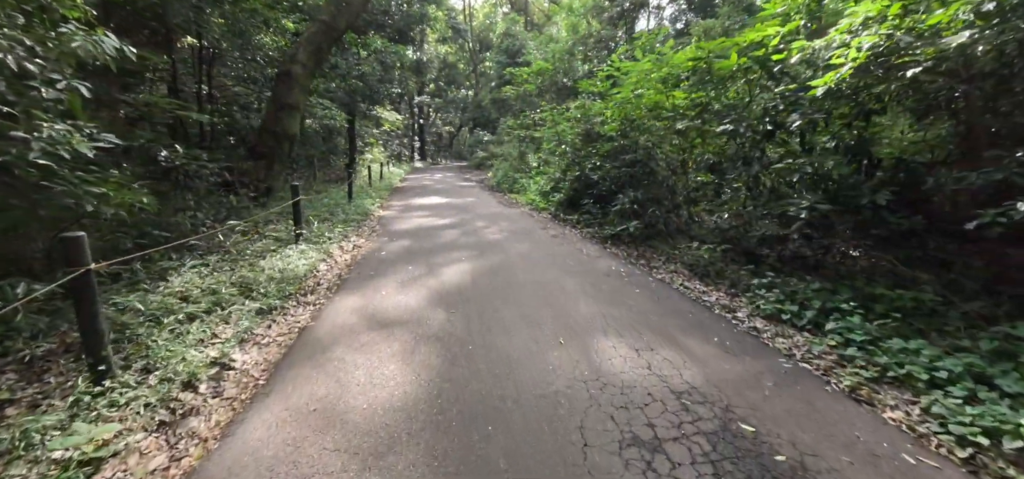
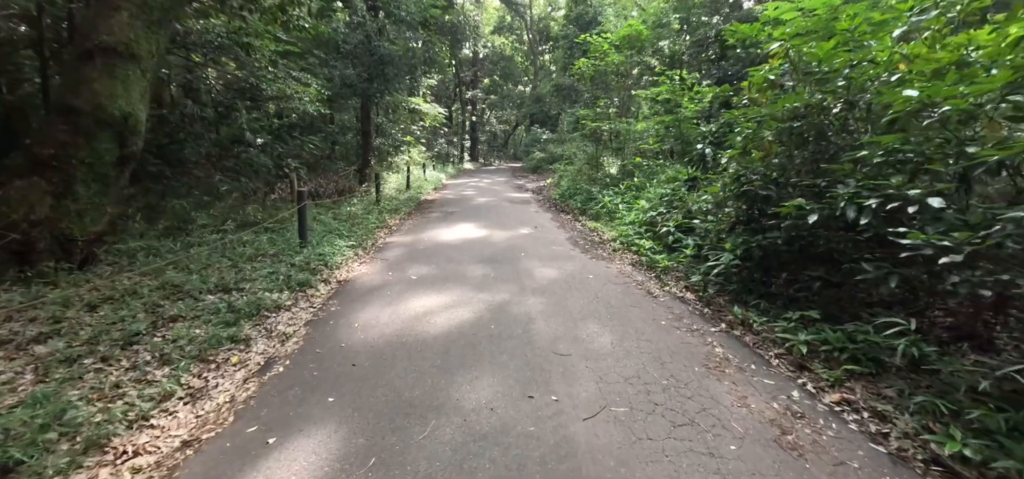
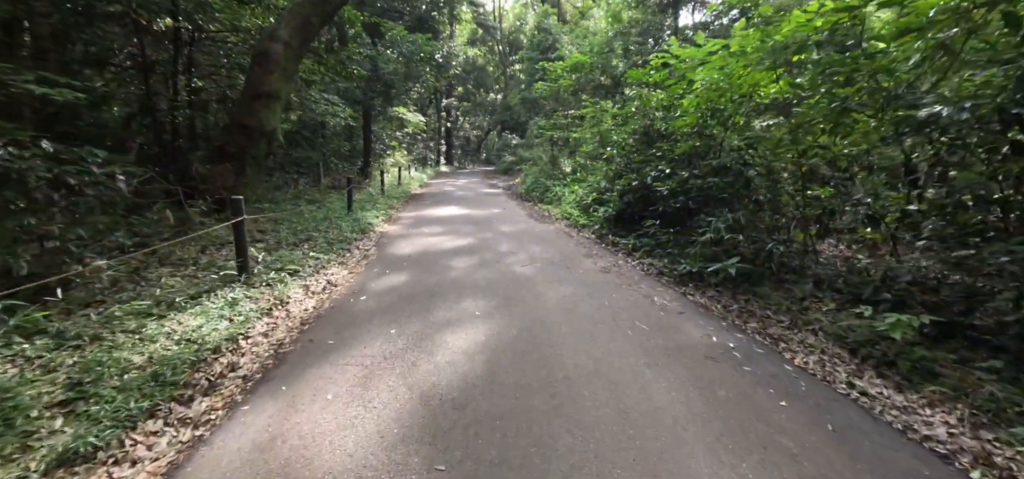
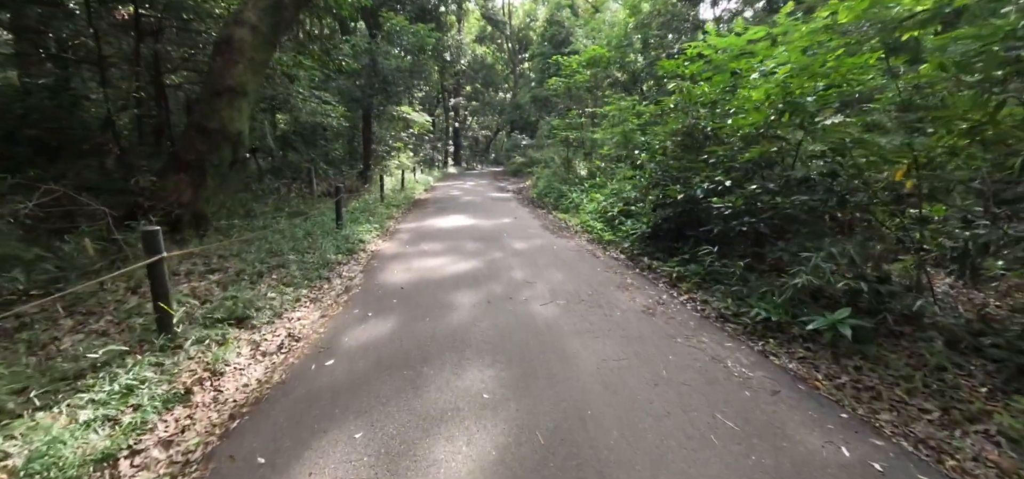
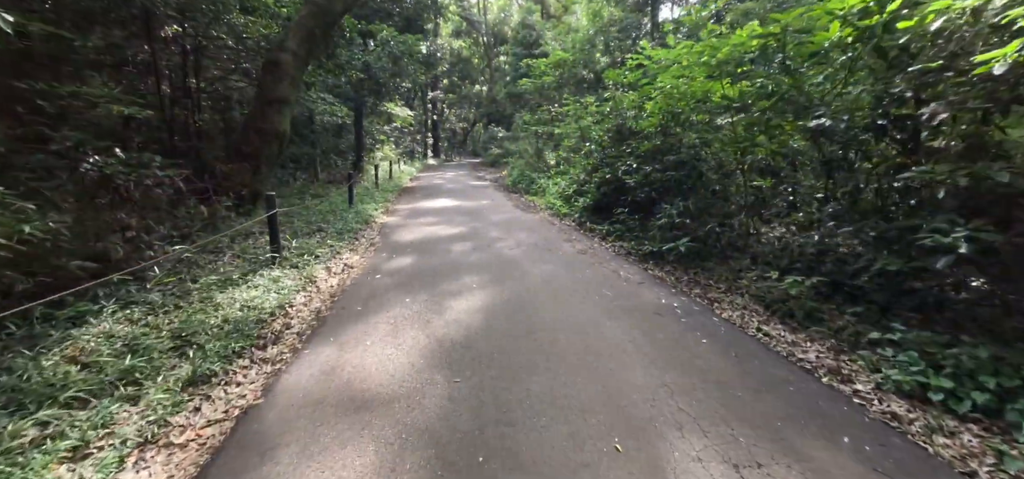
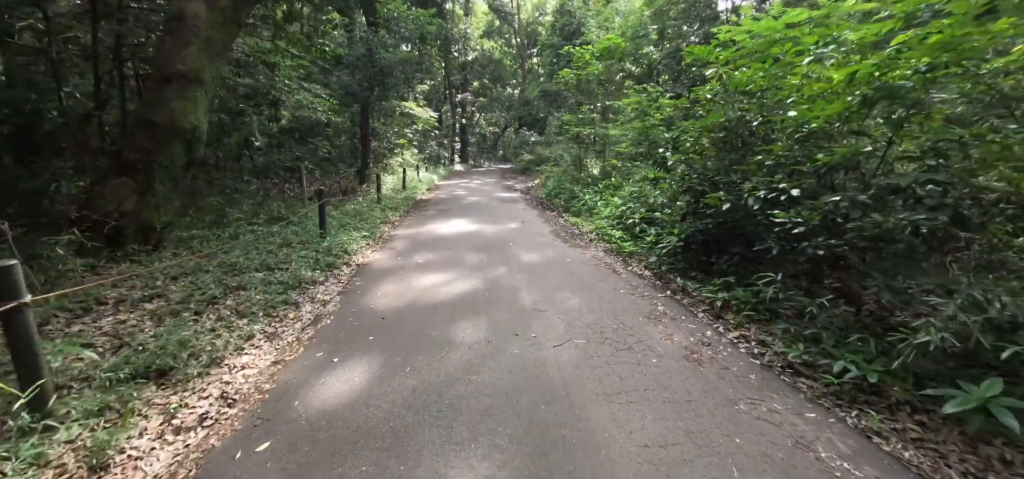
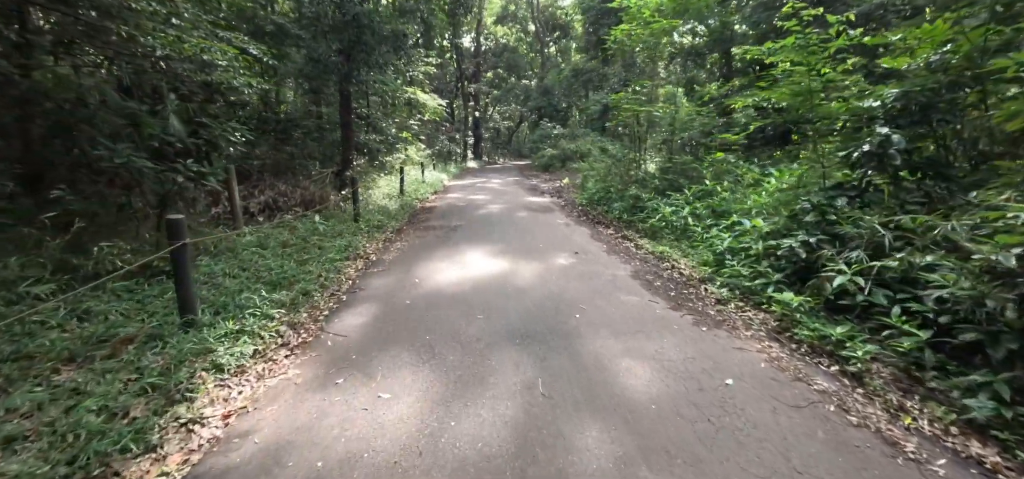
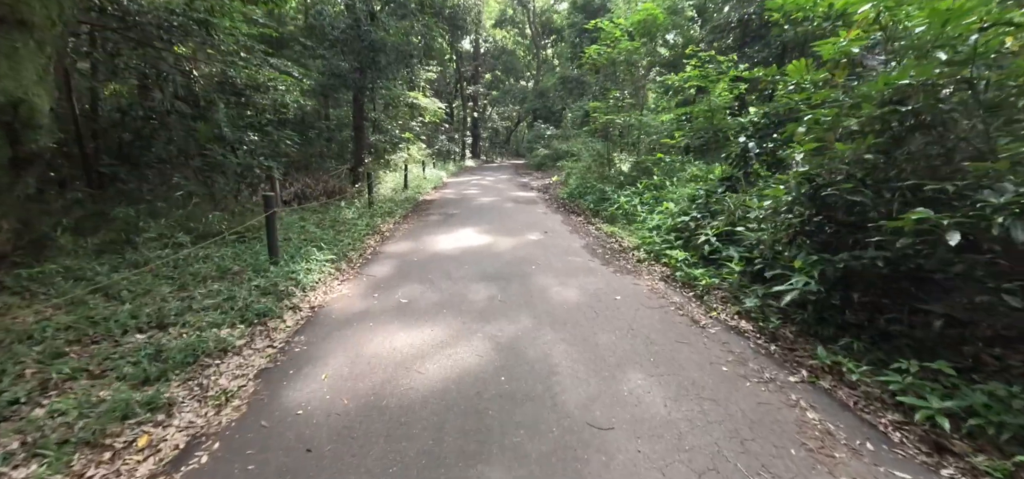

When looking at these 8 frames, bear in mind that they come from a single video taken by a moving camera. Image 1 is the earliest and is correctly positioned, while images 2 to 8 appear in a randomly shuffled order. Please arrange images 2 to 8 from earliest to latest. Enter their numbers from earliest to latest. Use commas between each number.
5, 3, 4, 6, 2, 8, 7
